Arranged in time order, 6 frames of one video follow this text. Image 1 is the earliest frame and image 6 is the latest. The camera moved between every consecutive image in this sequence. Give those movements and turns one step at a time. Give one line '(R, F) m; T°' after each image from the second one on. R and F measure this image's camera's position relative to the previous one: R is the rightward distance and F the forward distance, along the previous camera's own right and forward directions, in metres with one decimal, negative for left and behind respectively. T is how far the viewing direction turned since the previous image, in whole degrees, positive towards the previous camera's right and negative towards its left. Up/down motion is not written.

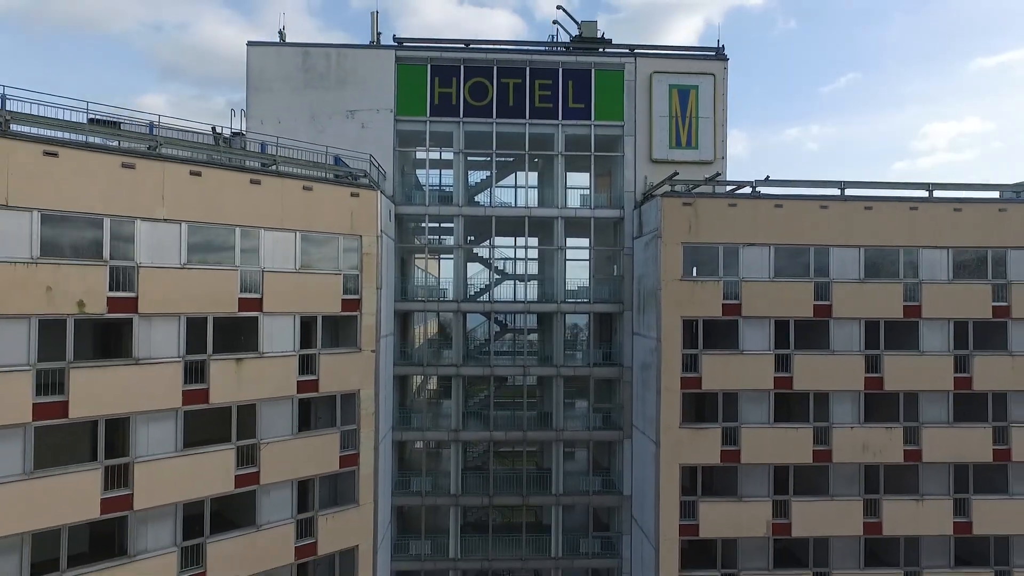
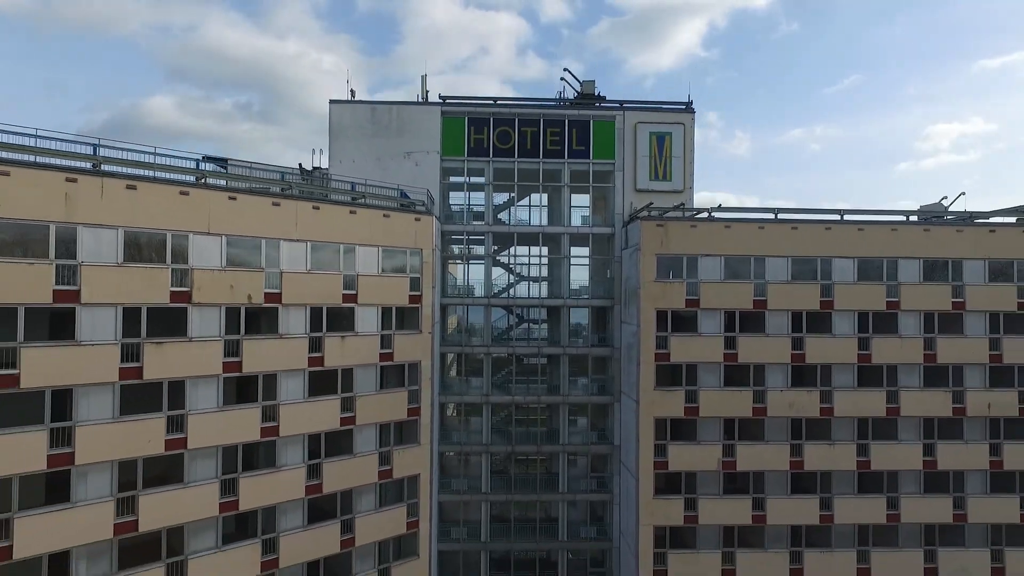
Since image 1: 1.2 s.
(-0.6, -7.0) m; 0°
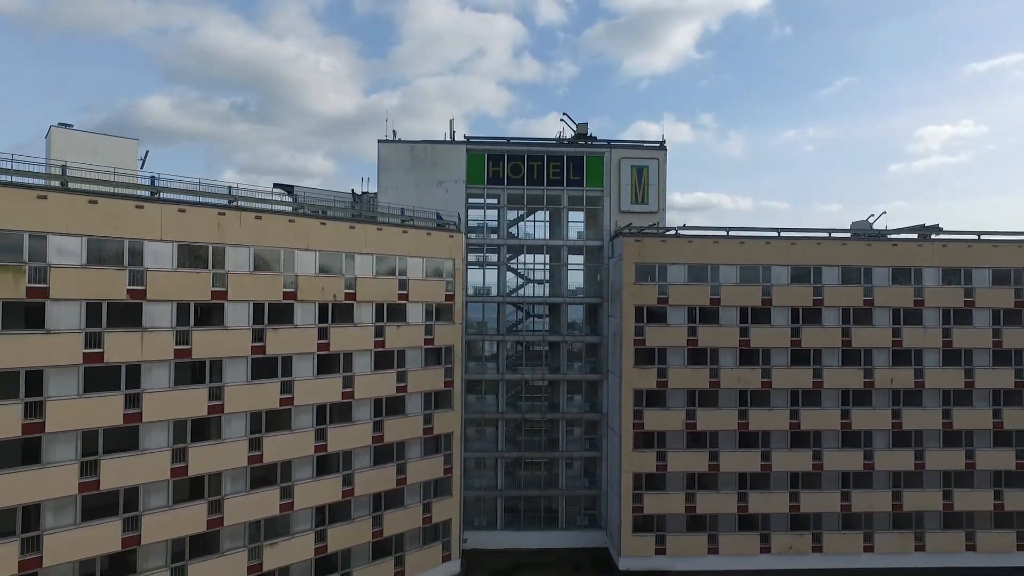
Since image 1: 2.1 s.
(-0.9, -7.7) m; 0°
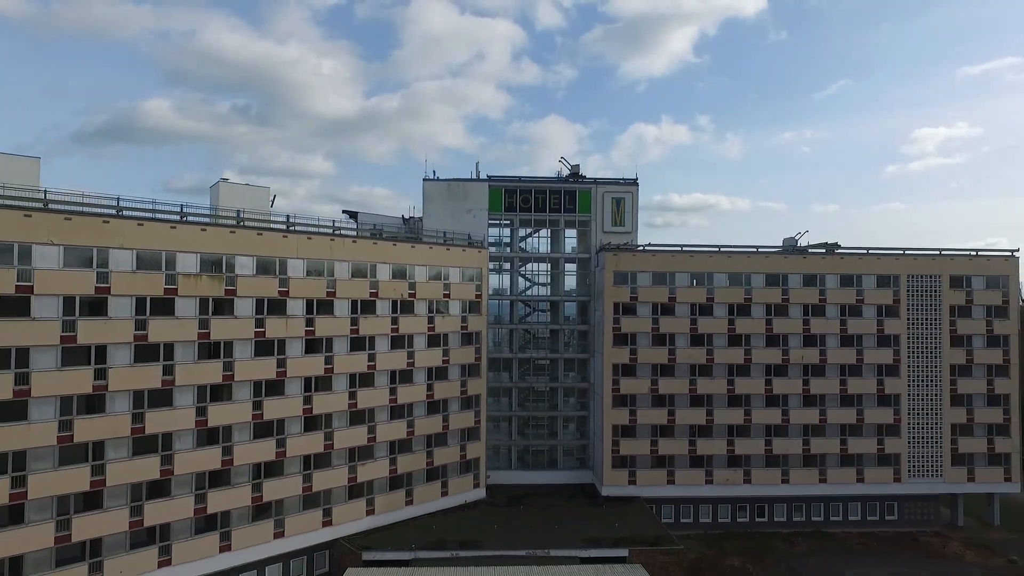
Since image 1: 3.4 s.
(-3.8, -12.4) m; 0°
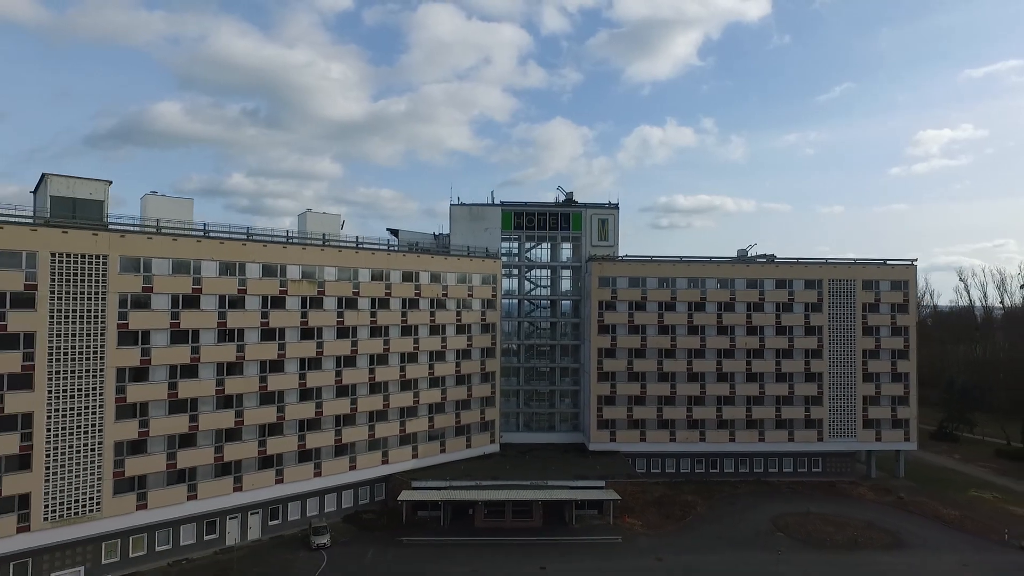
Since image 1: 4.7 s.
(-0.2, -13.5) m; -1°
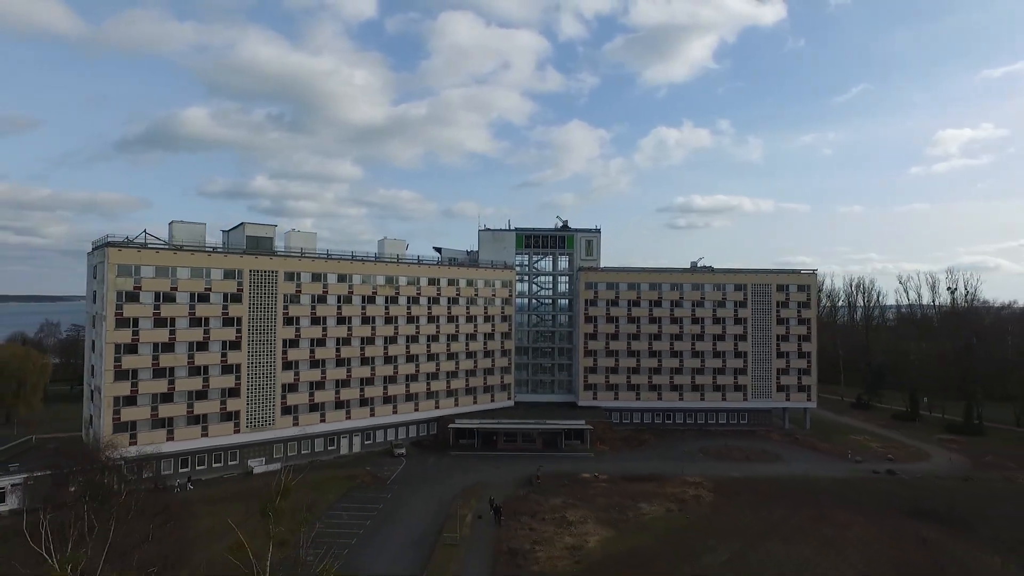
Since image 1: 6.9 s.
(+0.9, -24.1) m; -2°
